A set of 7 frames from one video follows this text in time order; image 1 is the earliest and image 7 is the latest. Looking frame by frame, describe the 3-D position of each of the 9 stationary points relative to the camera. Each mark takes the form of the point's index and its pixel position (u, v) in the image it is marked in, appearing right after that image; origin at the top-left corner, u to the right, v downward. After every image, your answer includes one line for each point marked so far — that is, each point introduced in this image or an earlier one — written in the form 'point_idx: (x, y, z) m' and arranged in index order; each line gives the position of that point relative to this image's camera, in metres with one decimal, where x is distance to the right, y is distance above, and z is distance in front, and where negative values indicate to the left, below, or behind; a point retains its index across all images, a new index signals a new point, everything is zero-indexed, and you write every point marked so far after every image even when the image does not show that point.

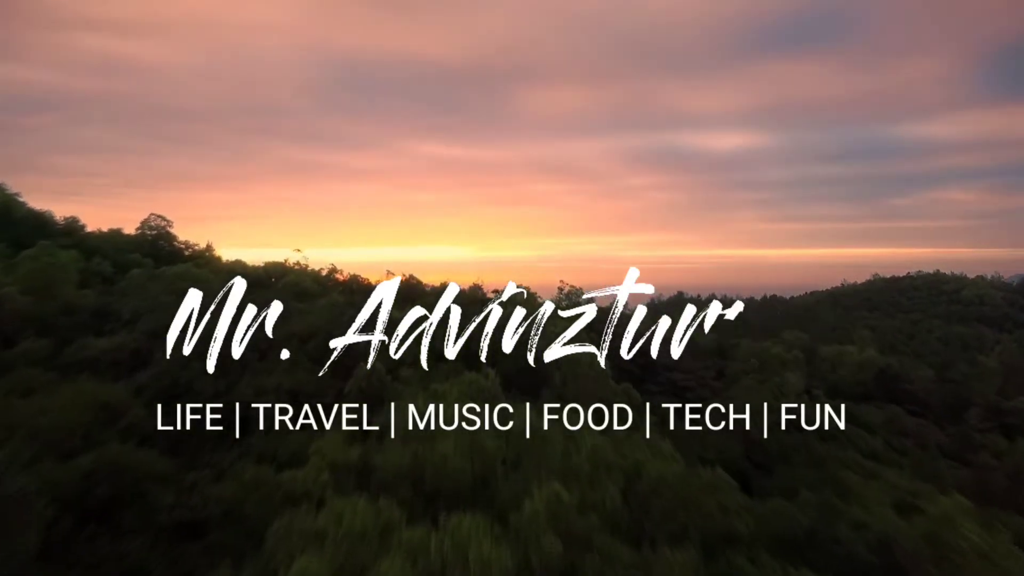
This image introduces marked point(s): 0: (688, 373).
0: (+3.4, -1.6, +13.7) m
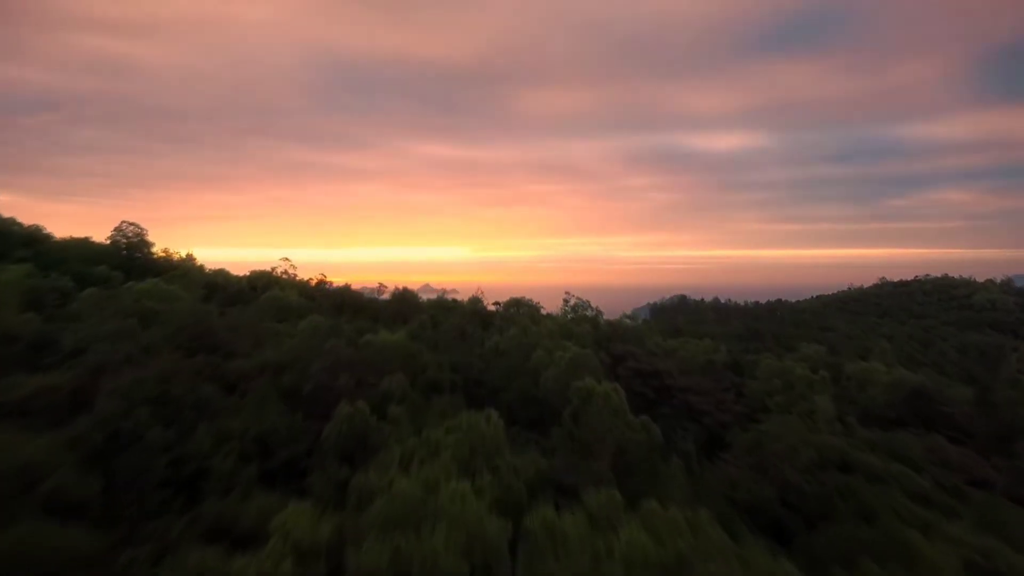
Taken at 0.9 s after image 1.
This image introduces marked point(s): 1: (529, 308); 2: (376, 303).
0: (+3.4, -1.9, +12.6) m
1: (+0.3, -0.4, +14.7) m
2: (-2.6, -0.3, +13.5) m
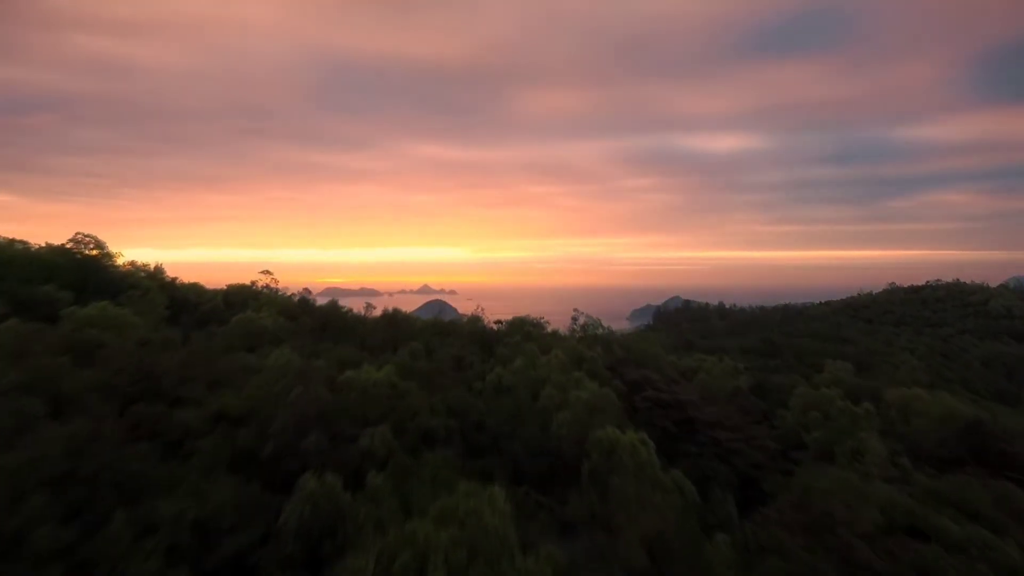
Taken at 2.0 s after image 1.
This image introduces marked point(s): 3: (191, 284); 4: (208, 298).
0: (+3.5, -2.2, +11.2) m
1: (+0.4, -0.8, +13.3) m
2: (-2.5, -0.6, +12.0) m
3: (-6.4, +0.1, +14.2) m
4: (-5.6, -0.2, +13.1) m
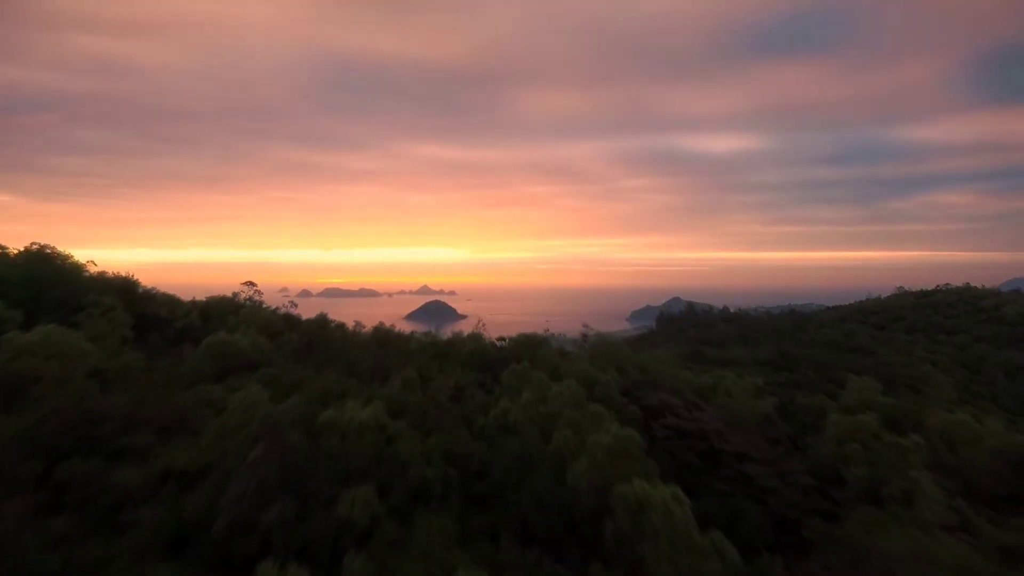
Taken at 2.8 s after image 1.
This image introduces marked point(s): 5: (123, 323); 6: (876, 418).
0: (+3.6, -2.5, +10.0) m
1: (+0.5, -1.0, +12.1) m
2: (-2.4, -0.9, +10.9) m
3: (-6.3, -0.2, +13.0) m
4: (-5.5, -0.4, +11.9) m
5: (-5.4, -0.5, +9.8) m
6: (+5.8, -2.1, +11.3) m
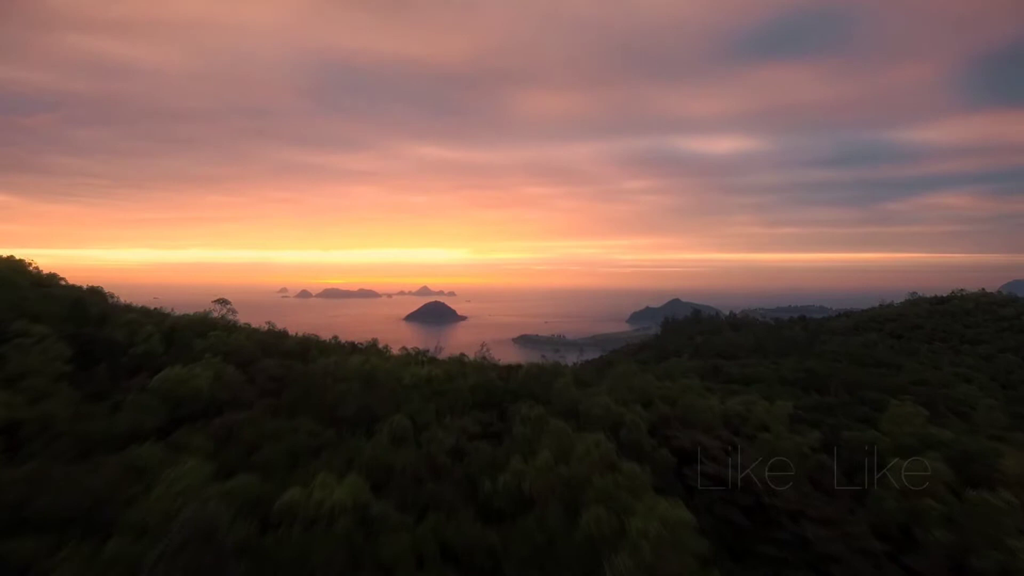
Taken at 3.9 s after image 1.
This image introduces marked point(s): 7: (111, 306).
0: (+3.7, -2.8, +8.5) m
1: (+0.6, -1.3, +10.5) m
2: (-2.3, -1.2, +9.3) m
3: (-6.2, -0.5, +11.4) m
4: (-5.4, -0.7, +10.3) m
5: (-5.2, -0.8, +8.2) m
6: (+5.9, -2.4, +9.7) m
7: (-7.2, -0.3, +12.7) m
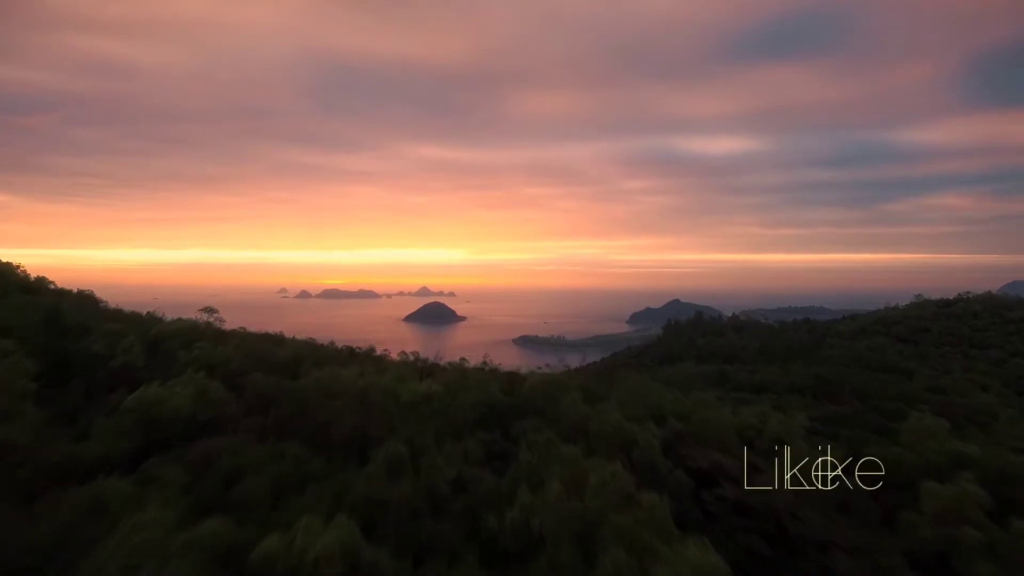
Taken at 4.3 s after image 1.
0: (+3.8, -2.9, +7.8) m
1: (+0.7, -1.4, +9.9) m
2: (-2.2, -1.3, +8.6) m
3: (-6.1, -0.6, +10.8) m
4: (-5.4, -0.9, +9.7) m
5: (-5.2, -0.9, +7.6) m
6: (+6.0, -2.5, +9.1) m
7: (-7.1, -0.5, +12.1) m
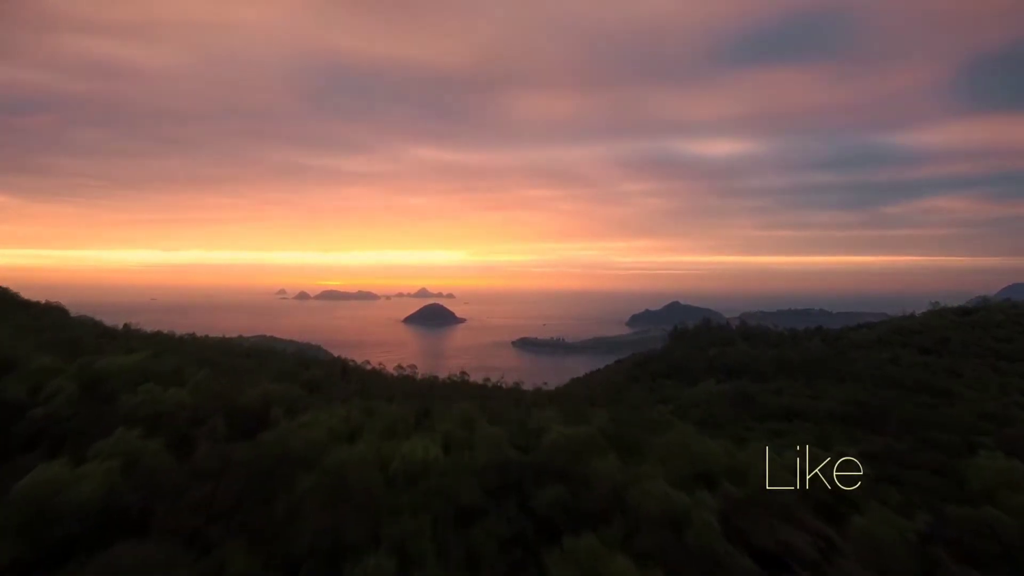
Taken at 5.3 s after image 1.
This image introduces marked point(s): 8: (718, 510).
0: (+4.0, -3.3, +6.0) m
1: (+0.9, -1.8, +8.0) m
2: (-2.0, -1.6, +6.8) m
3: (-5.9, -0.9, +8.9) m
4: (-5.2, -1.2, +7.8) m
5: (-5.0, -1.2, +5.7) m
6: (+6.2, -2.9, +7.3) m
7: (-7.0, -0.8, +10.2) m
8: (+2.2, -2.4, +7.6) m
